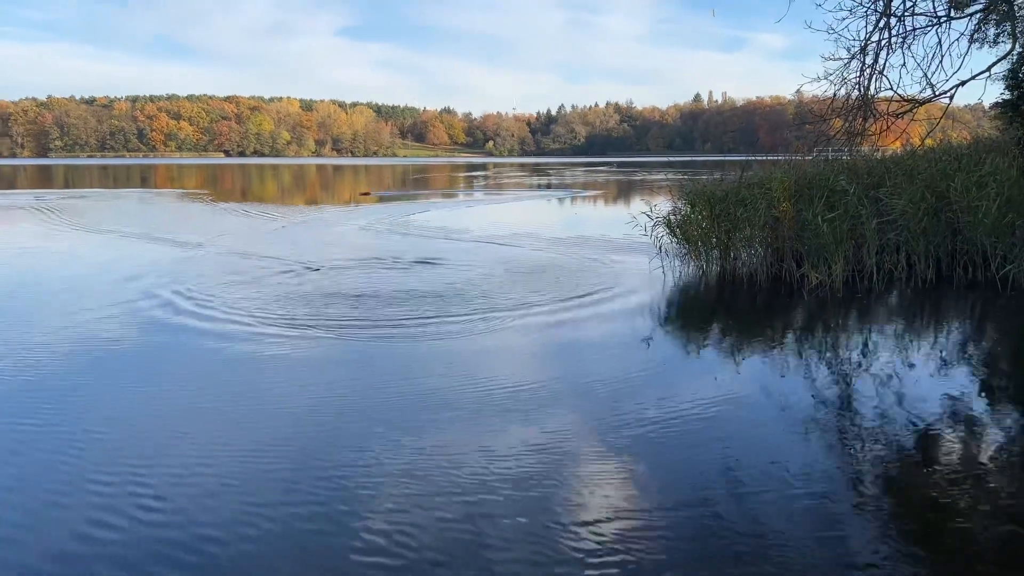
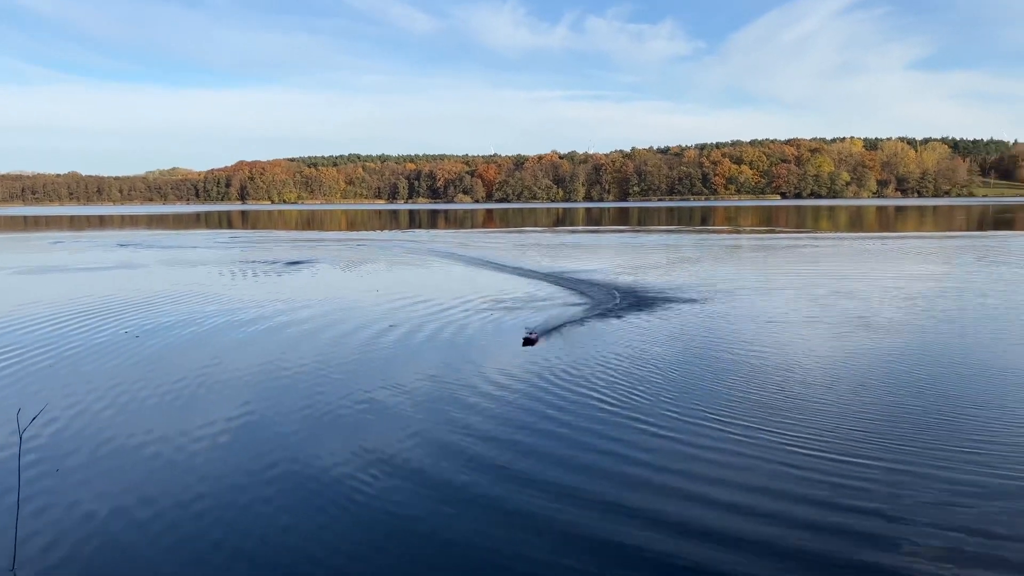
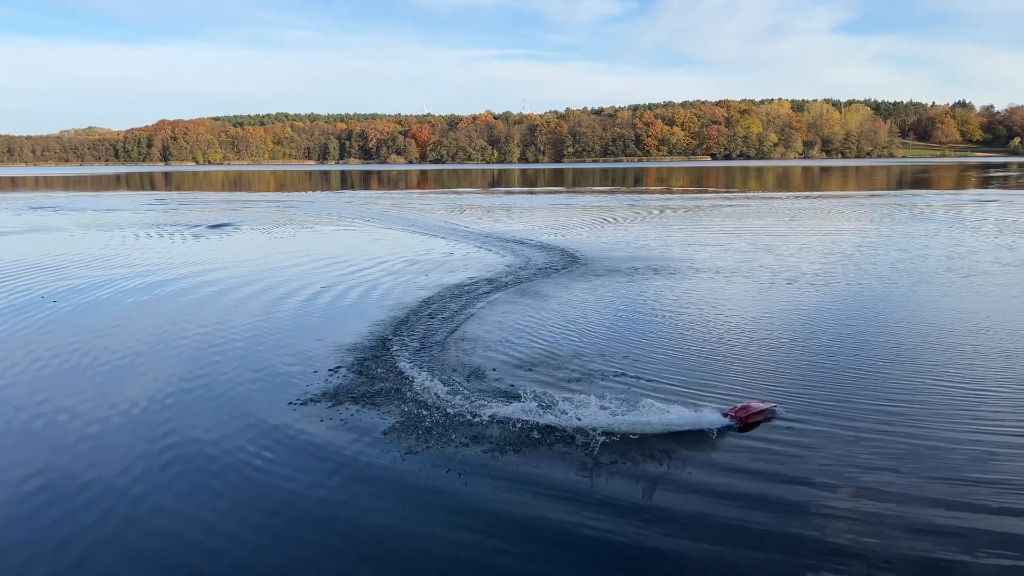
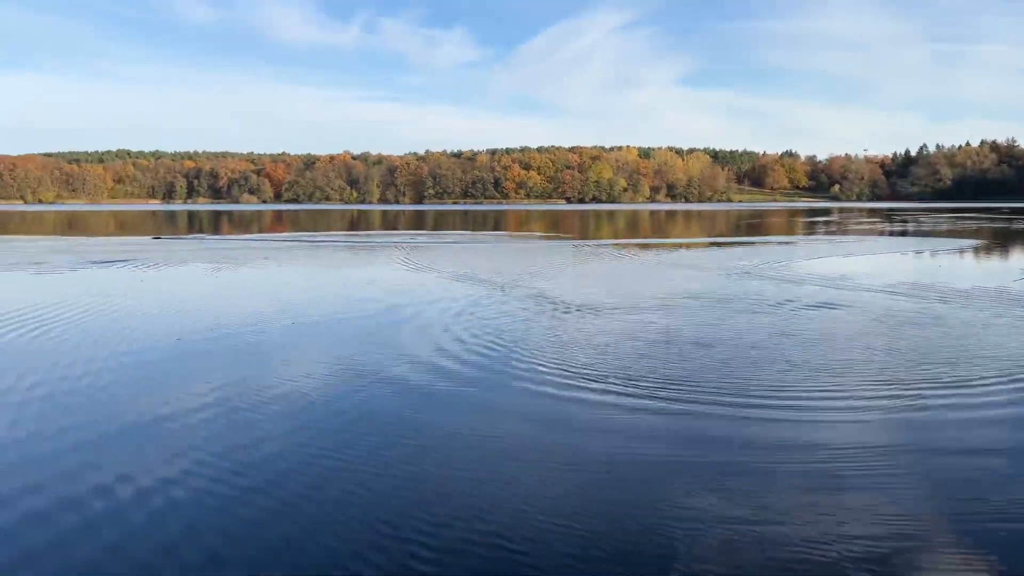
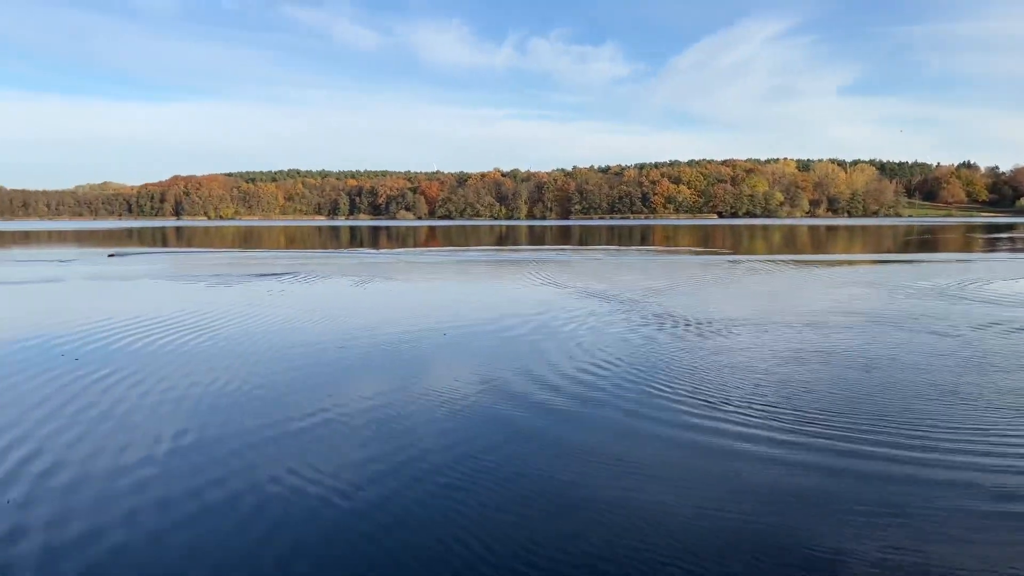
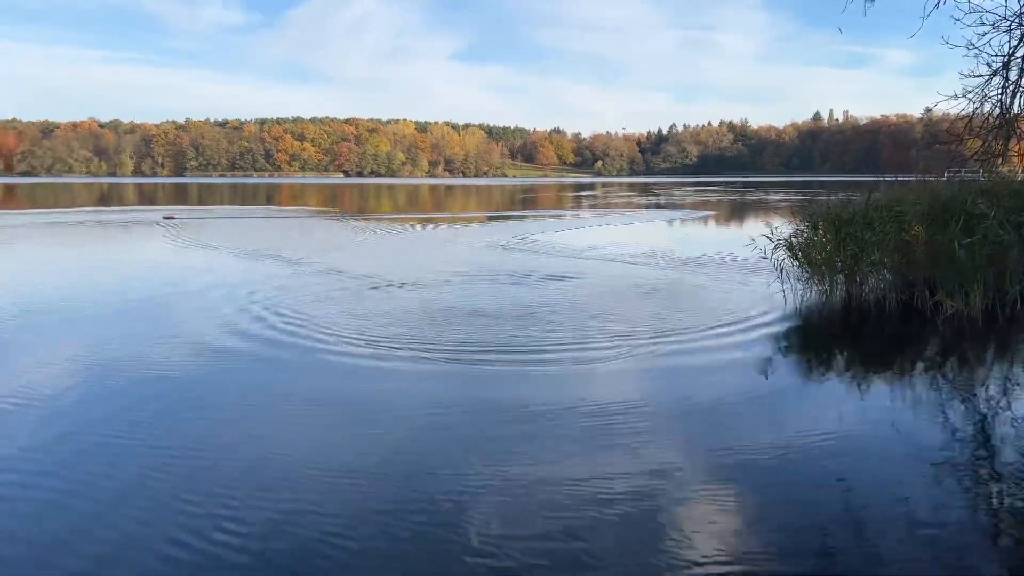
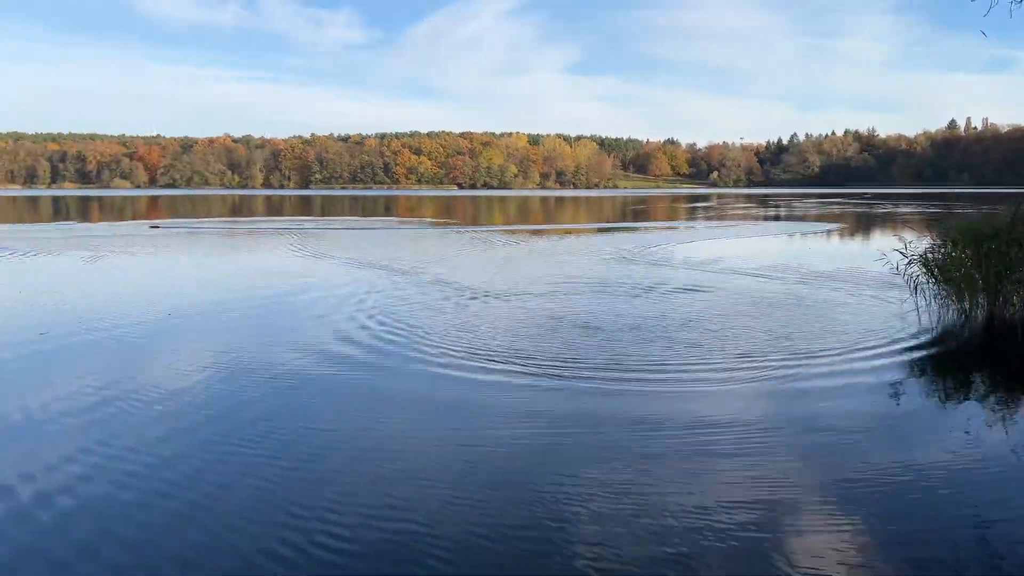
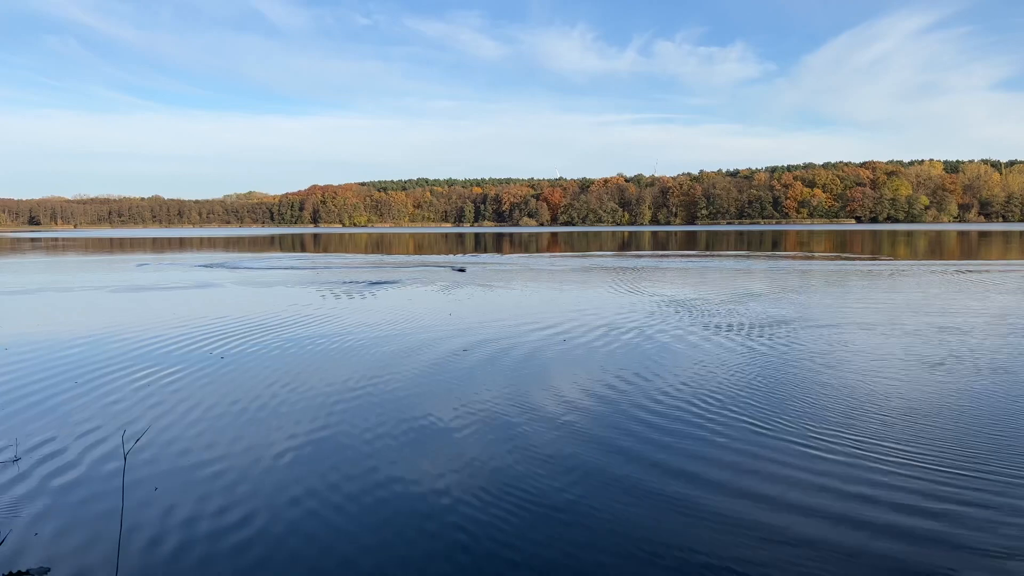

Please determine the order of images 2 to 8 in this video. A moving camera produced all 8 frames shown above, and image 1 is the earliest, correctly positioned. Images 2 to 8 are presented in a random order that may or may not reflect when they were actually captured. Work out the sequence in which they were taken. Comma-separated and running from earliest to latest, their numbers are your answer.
6, 7, 4, 5, 8, 2, 3
